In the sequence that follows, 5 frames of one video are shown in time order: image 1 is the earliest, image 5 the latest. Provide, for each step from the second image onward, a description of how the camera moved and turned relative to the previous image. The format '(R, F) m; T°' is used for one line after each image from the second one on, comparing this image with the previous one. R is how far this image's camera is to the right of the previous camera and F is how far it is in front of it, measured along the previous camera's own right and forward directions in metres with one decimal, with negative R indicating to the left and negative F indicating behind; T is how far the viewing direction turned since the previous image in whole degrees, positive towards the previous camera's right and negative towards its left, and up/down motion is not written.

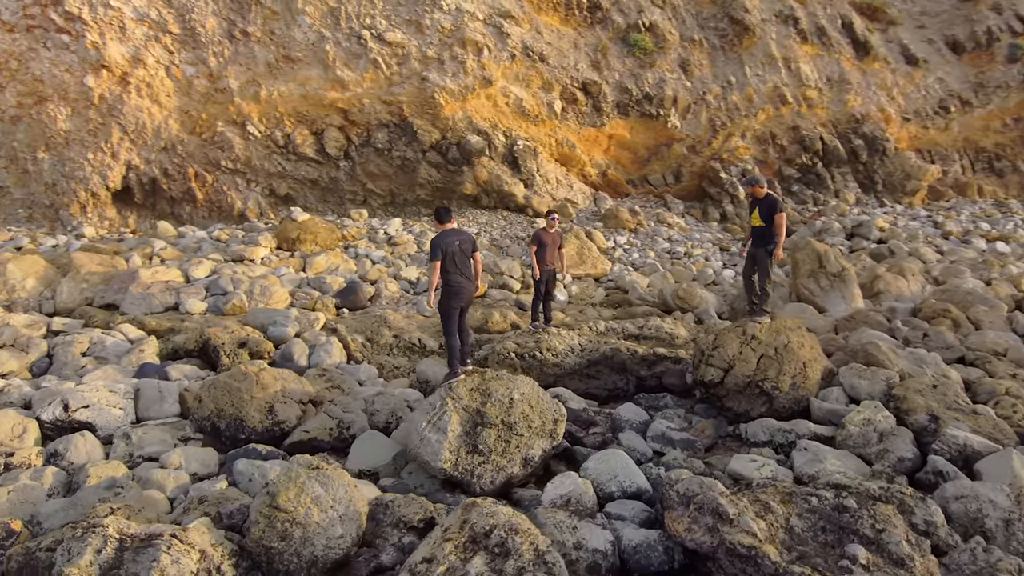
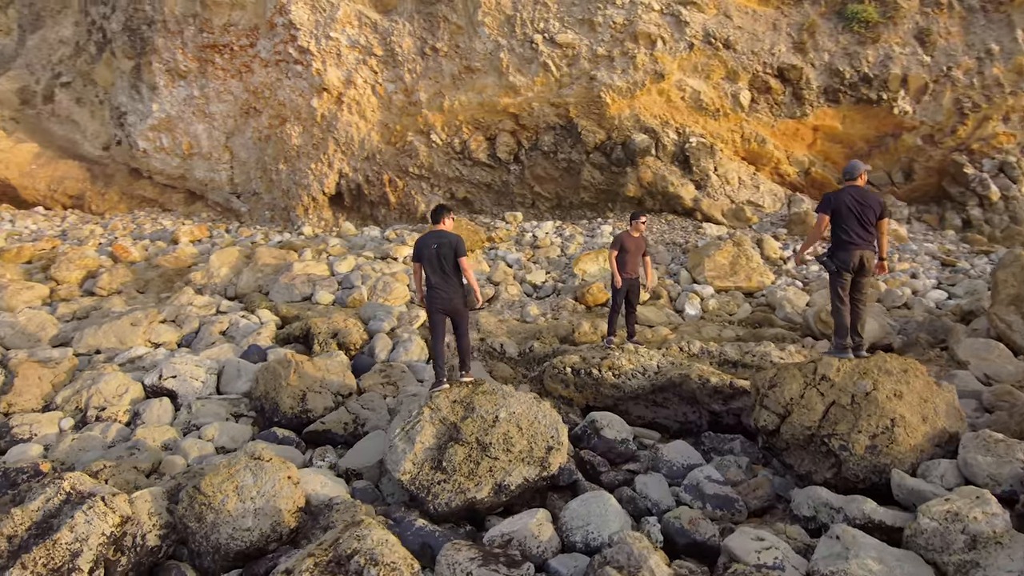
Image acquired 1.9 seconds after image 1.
(+1.7, +0.8) m; -23°
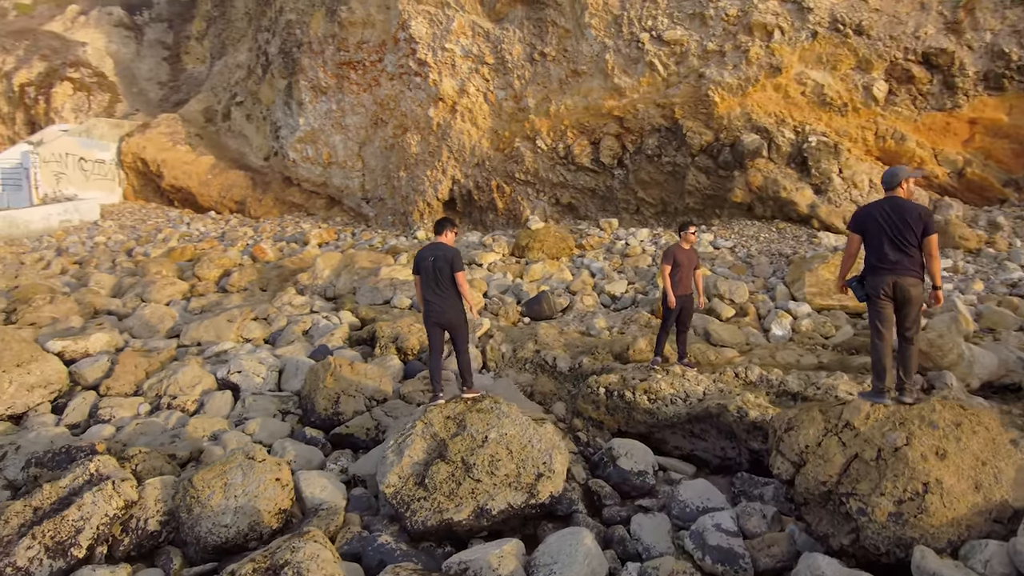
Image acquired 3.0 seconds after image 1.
(+1.0, +0.3) m; -14°
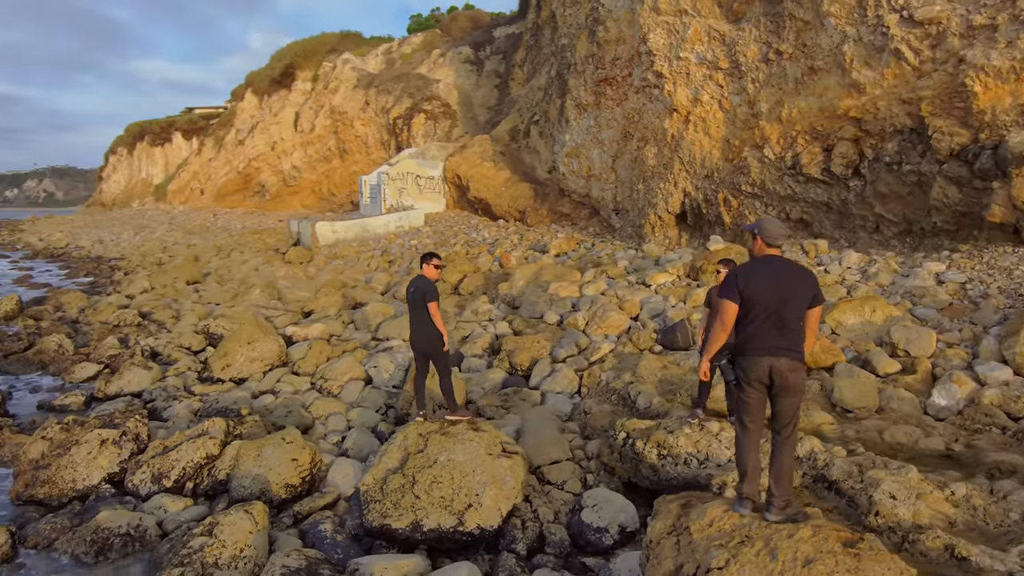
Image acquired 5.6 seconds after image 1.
(+2.4, +0.5) m; -30°
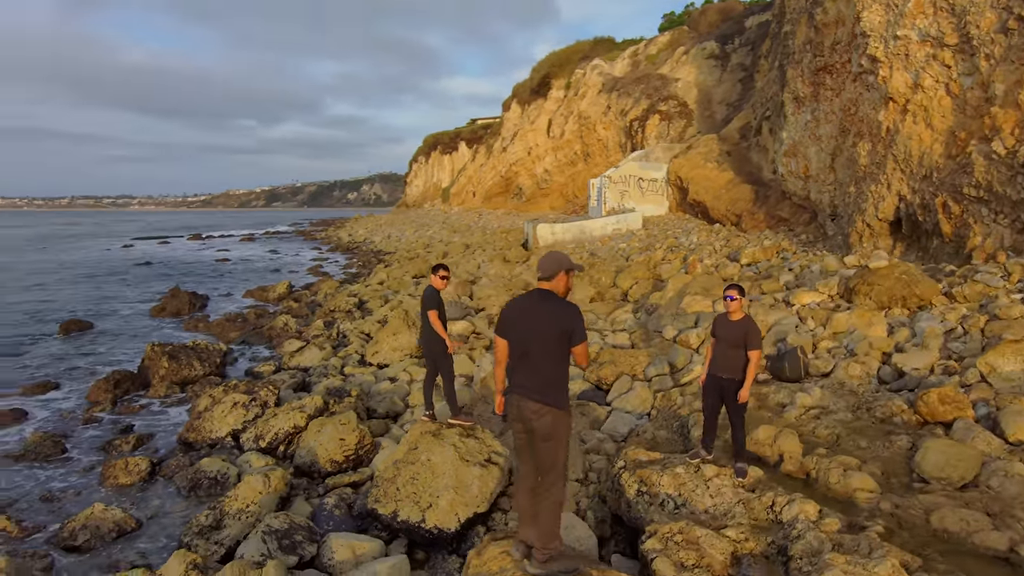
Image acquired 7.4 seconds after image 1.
(+1.9, +0.3) m; -24°
